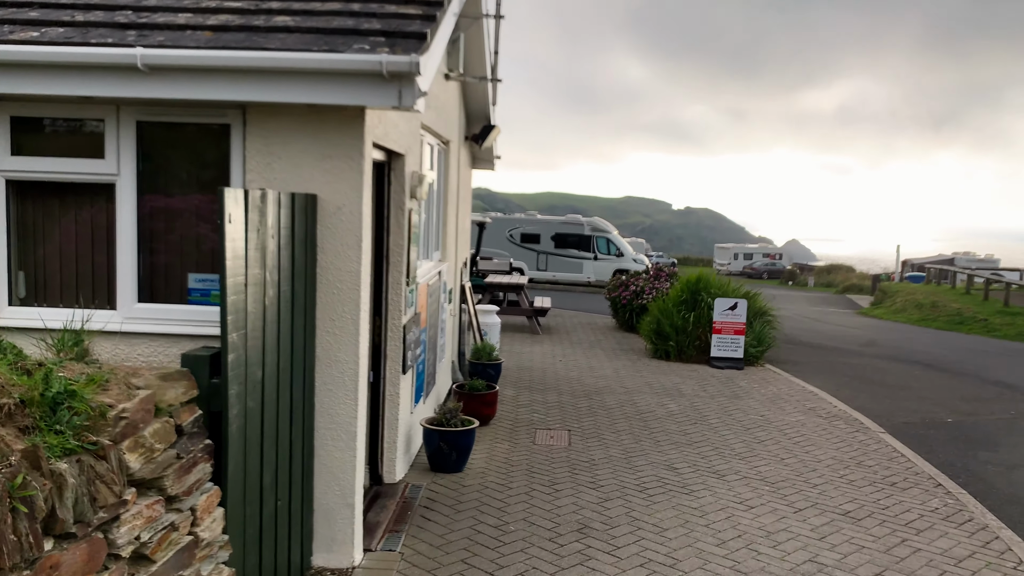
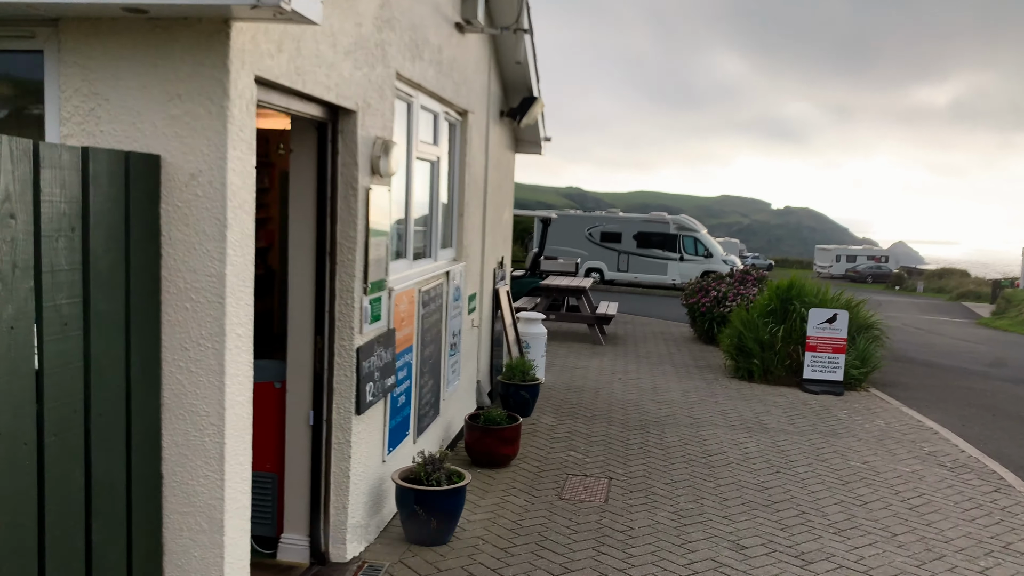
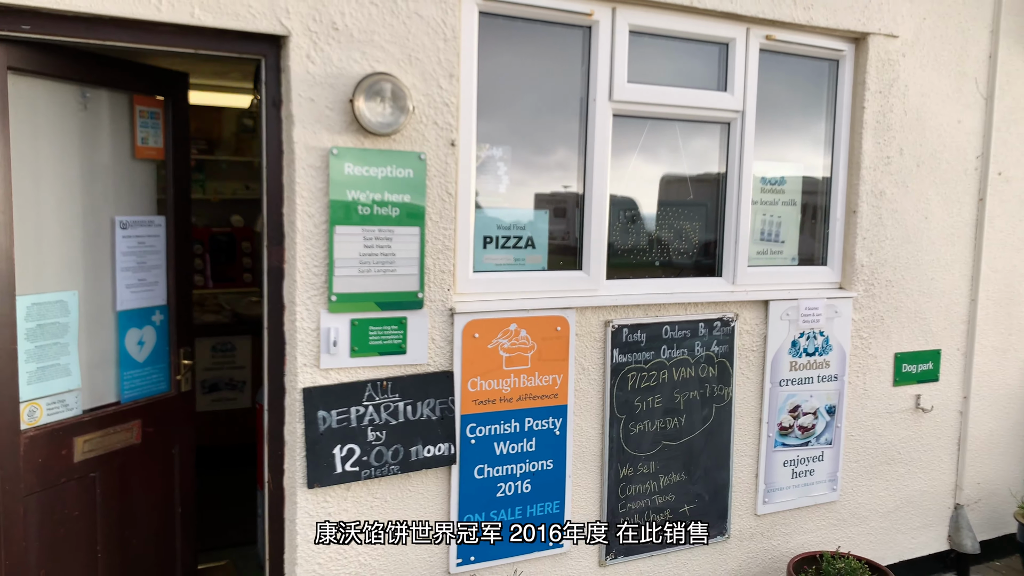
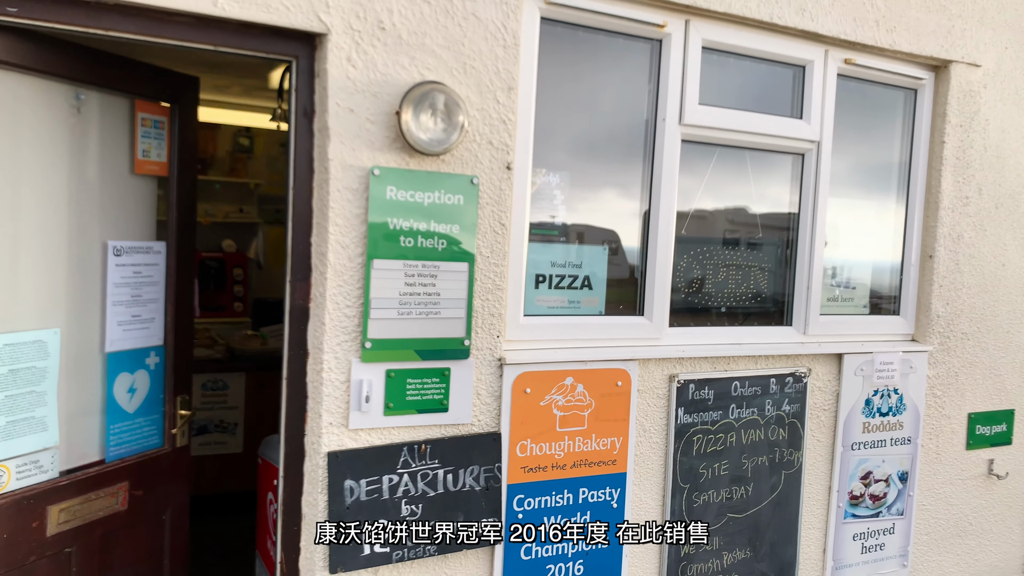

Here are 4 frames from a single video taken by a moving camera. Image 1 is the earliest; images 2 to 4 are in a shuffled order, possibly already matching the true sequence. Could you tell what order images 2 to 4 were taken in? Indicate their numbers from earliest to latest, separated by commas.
2, 4, 3
